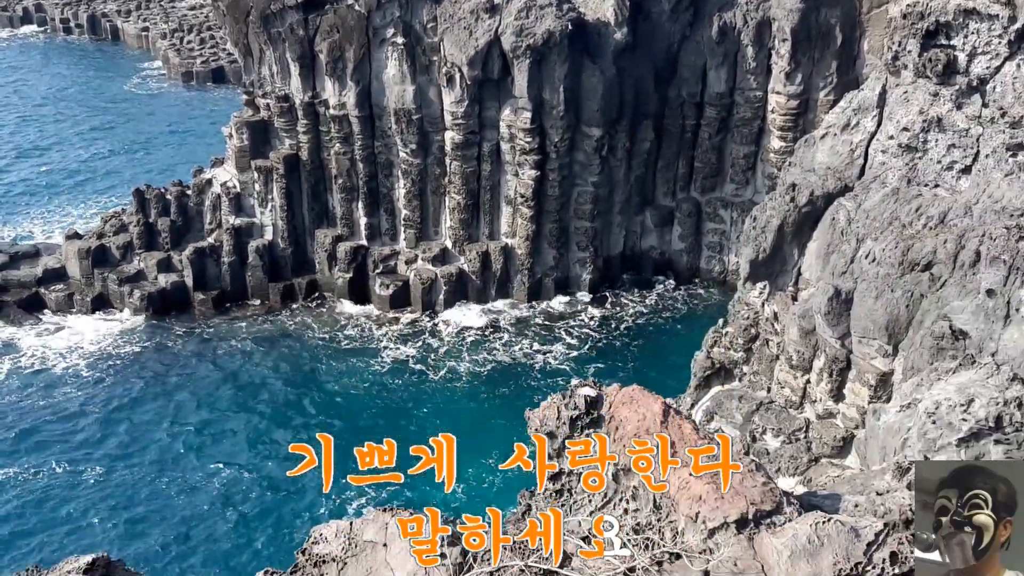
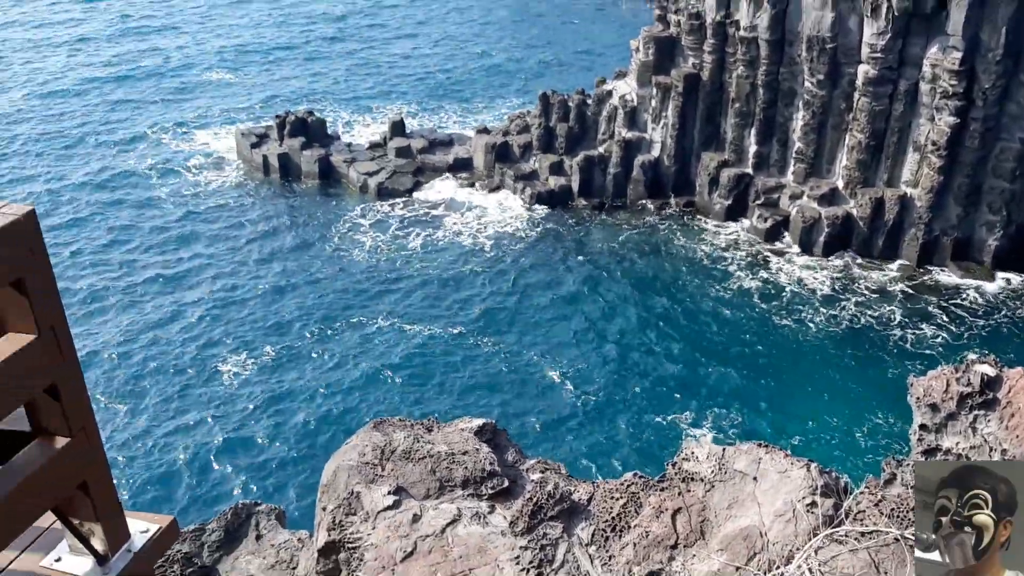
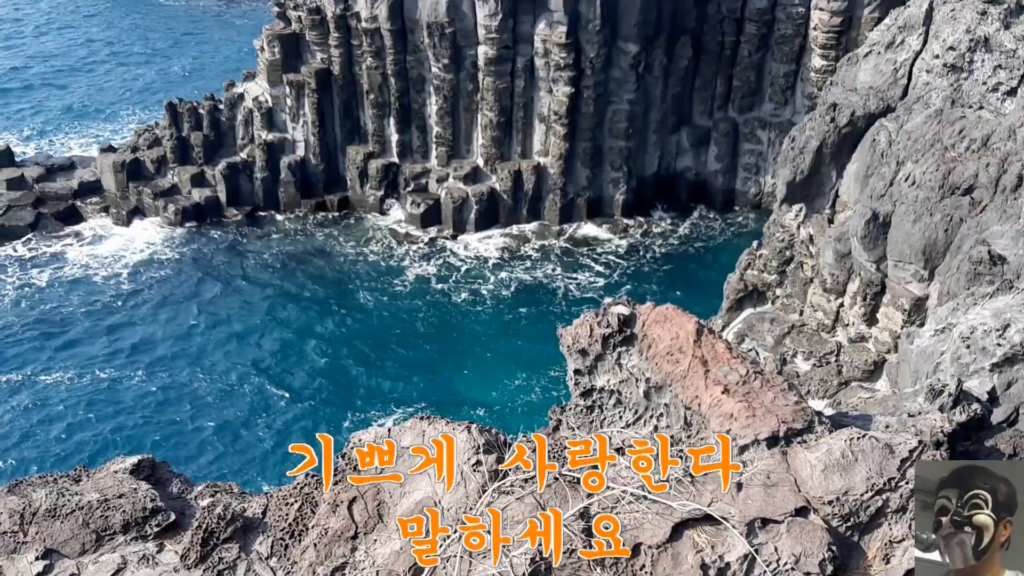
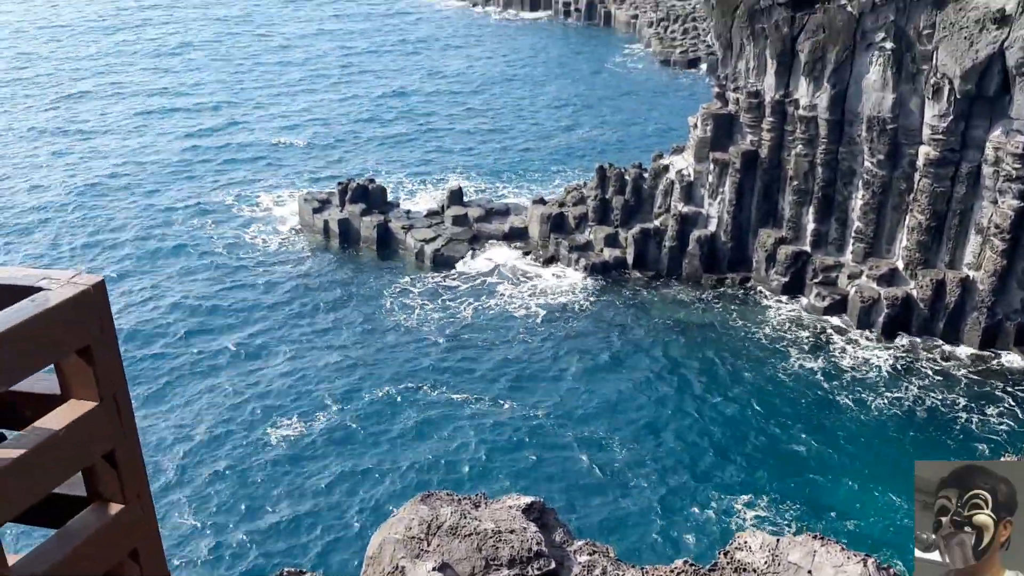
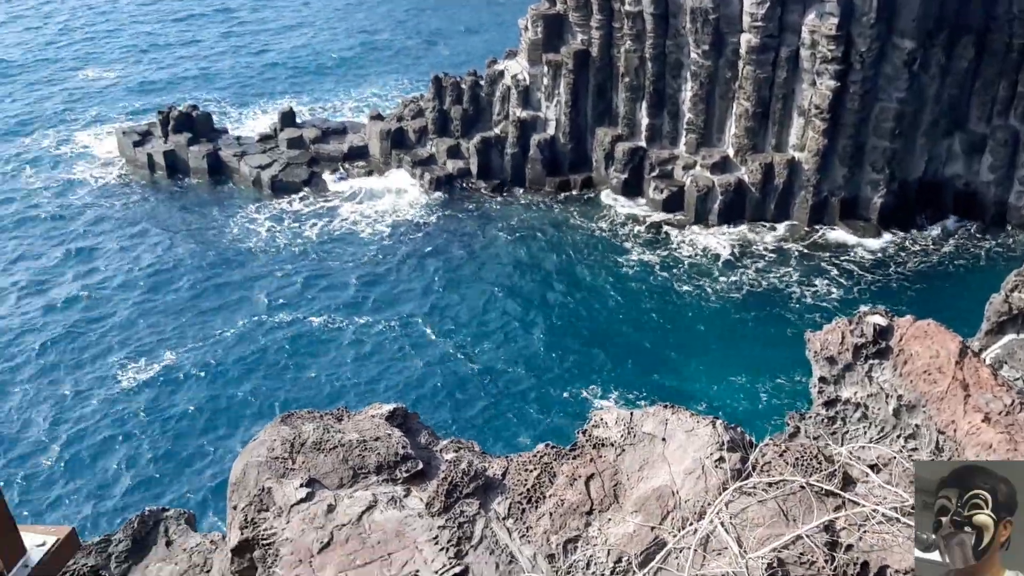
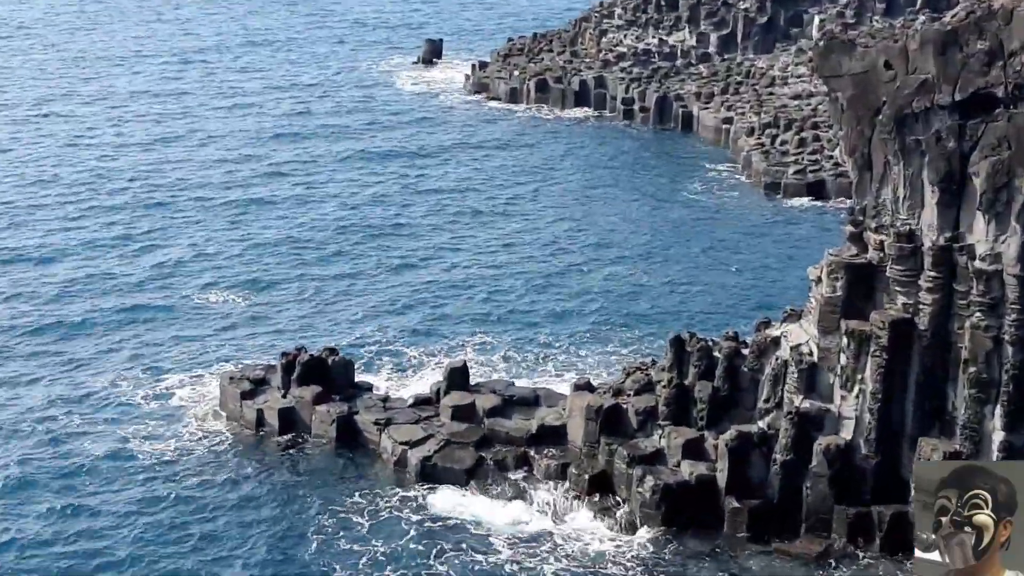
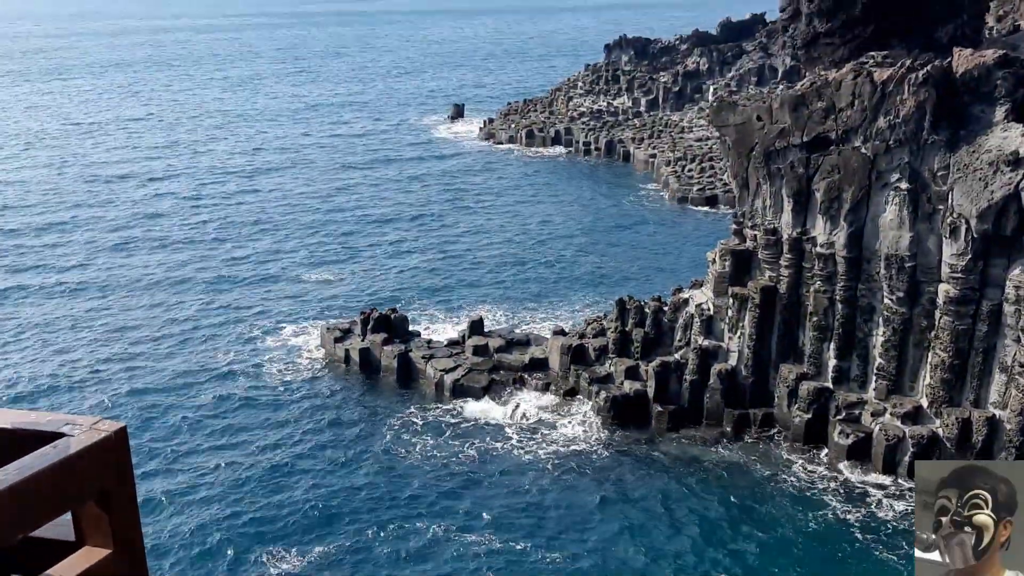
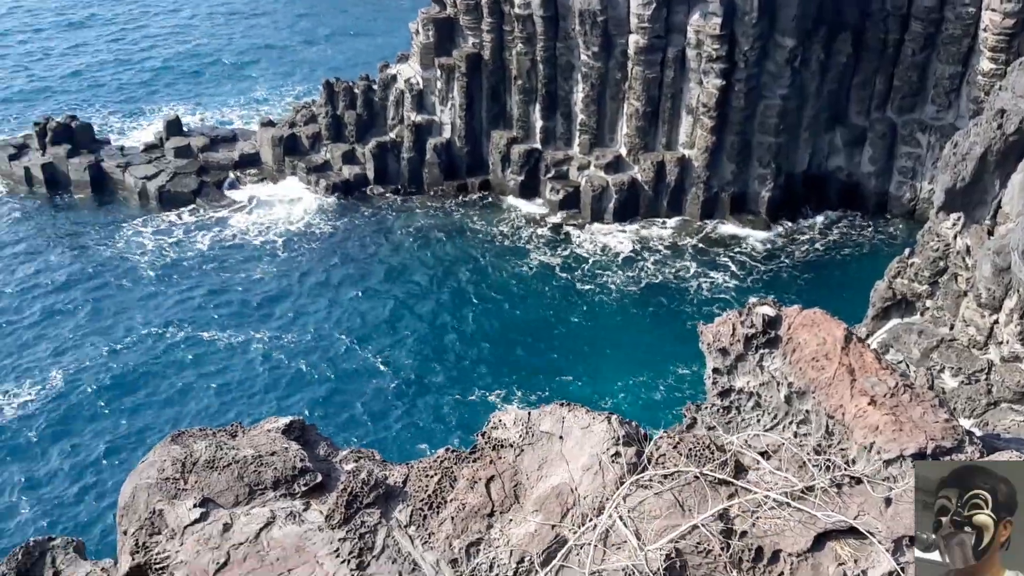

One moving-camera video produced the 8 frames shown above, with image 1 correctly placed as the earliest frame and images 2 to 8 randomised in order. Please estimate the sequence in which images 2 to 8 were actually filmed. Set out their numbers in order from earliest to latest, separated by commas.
3, 8, 5, 2, 4, 7, 6
